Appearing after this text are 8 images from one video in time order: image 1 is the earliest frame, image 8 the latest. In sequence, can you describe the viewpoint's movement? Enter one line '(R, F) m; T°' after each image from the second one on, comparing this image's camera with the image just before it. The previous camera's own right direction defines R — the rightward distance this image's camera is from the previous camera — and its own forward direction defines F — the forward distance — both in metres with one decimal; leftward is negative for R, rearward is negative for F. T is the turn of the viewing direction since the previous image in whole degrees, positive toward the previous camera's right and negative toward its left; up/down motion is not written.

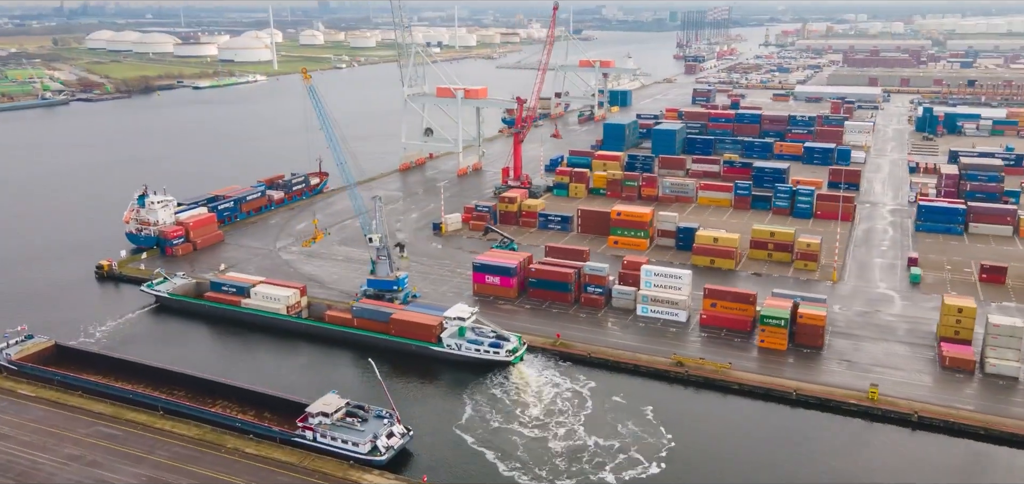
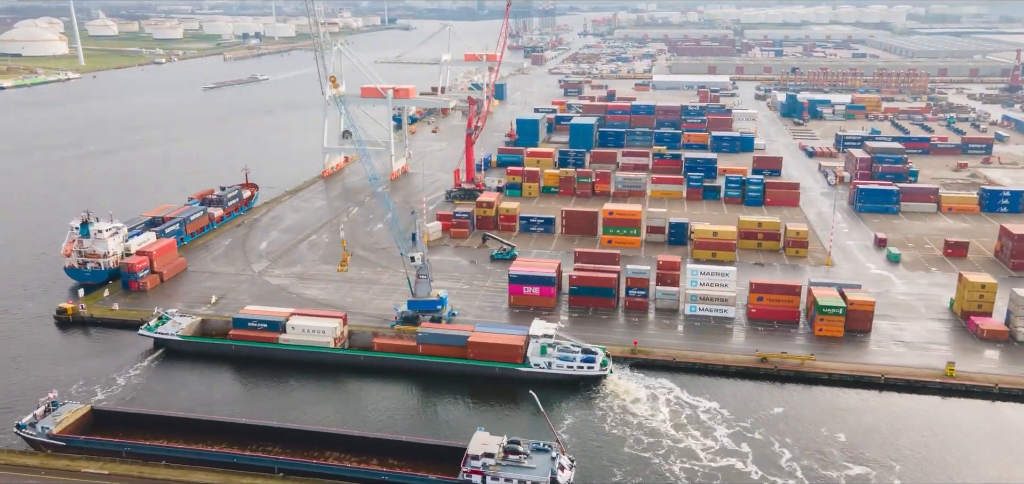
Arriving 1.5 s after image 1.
(-7.4, +1.5) m; +14°
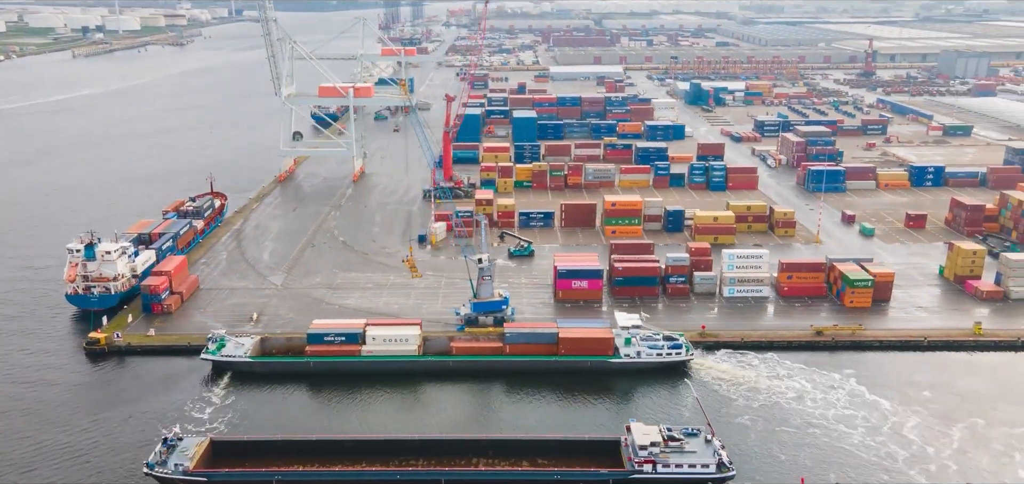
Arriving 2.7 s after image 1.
(-6.6, +0.2) m; +11°
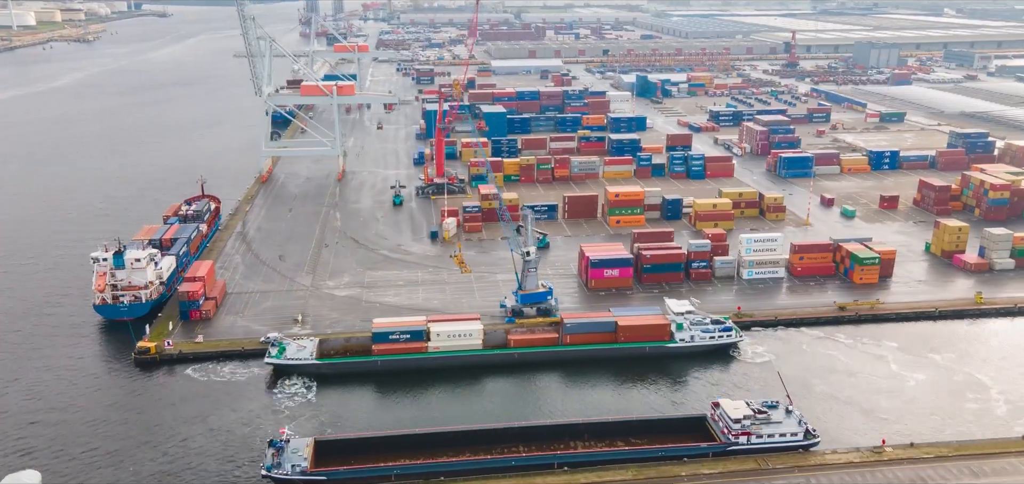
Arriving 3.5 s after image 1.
(-4.3, -0.5) m; +7°
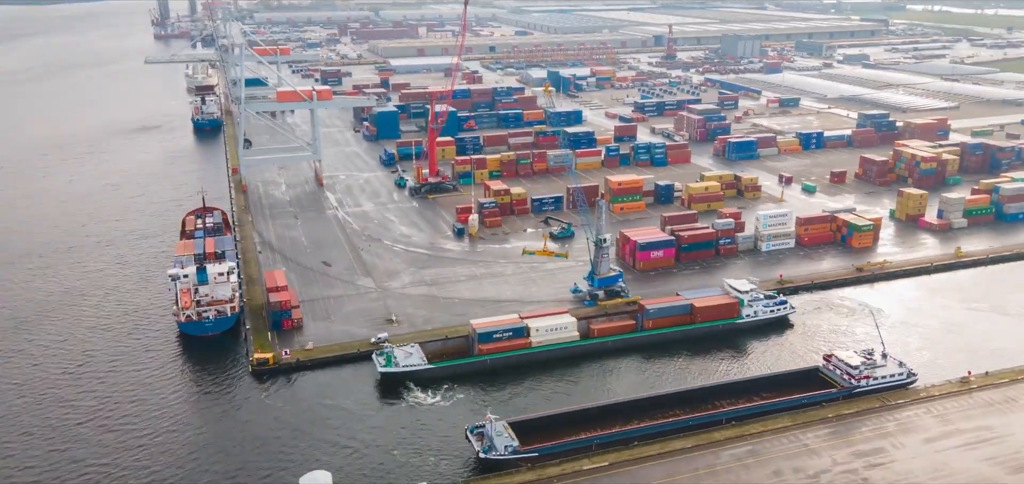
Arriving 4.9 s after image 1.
(-7.9, -0.8) m; +11°
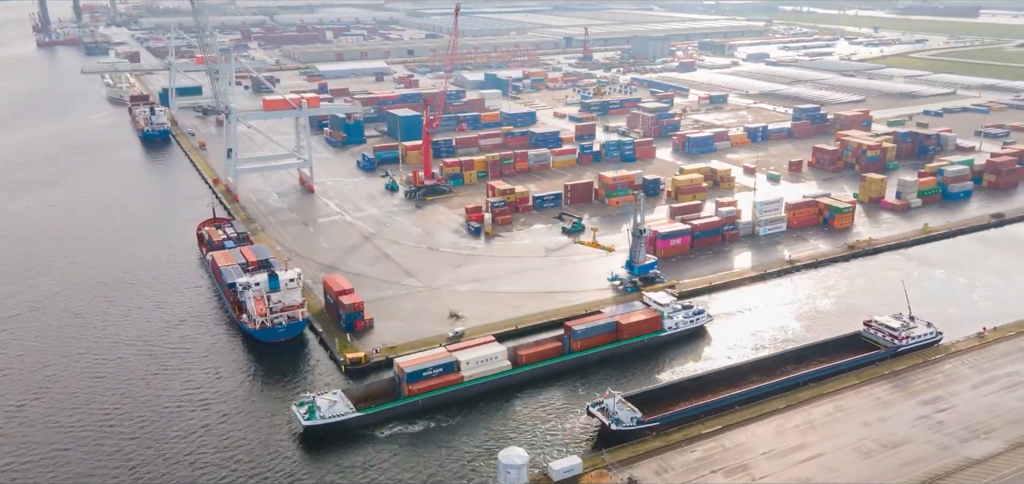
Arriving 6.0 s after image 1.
(-5.8, -1.0) m; +8°
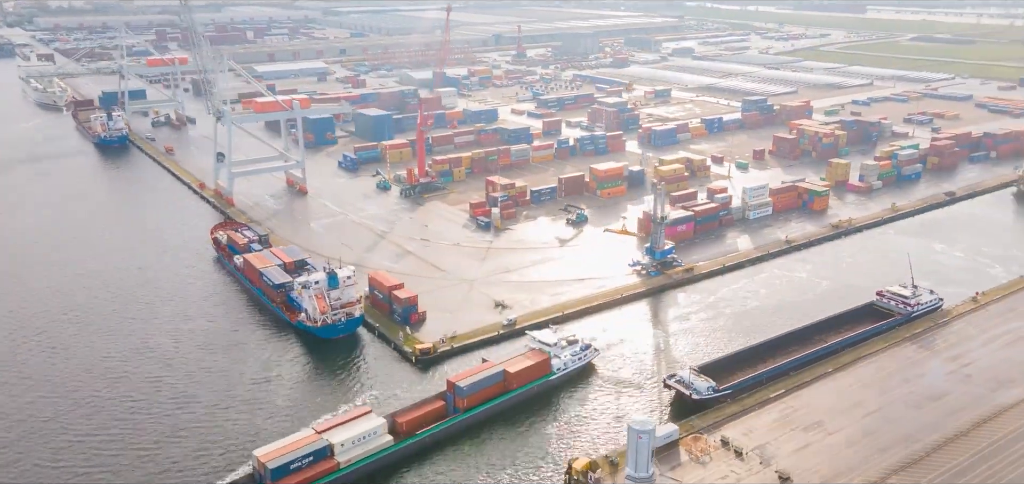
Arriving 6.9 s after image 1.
(-4.7, -1.0) m; +7°
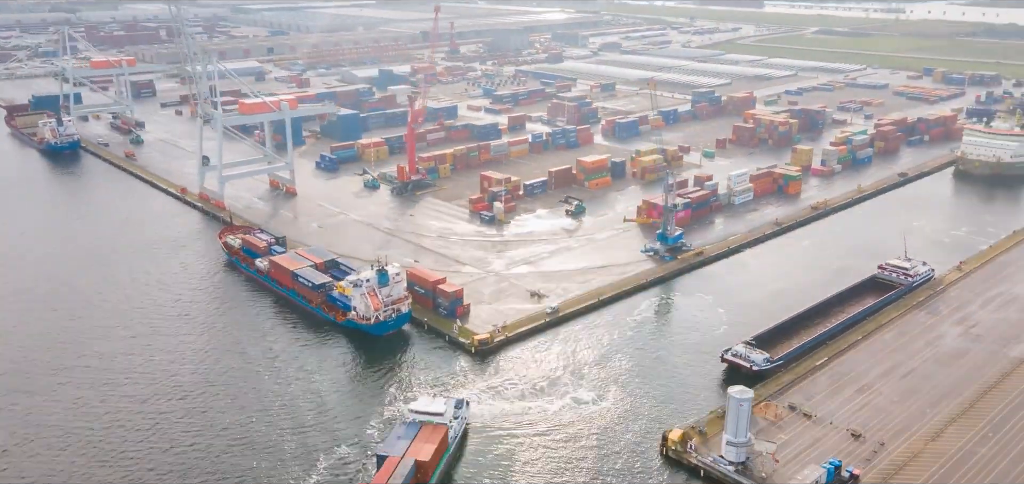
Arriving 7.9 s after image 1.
(-4.6, -0.6) m; +7°
